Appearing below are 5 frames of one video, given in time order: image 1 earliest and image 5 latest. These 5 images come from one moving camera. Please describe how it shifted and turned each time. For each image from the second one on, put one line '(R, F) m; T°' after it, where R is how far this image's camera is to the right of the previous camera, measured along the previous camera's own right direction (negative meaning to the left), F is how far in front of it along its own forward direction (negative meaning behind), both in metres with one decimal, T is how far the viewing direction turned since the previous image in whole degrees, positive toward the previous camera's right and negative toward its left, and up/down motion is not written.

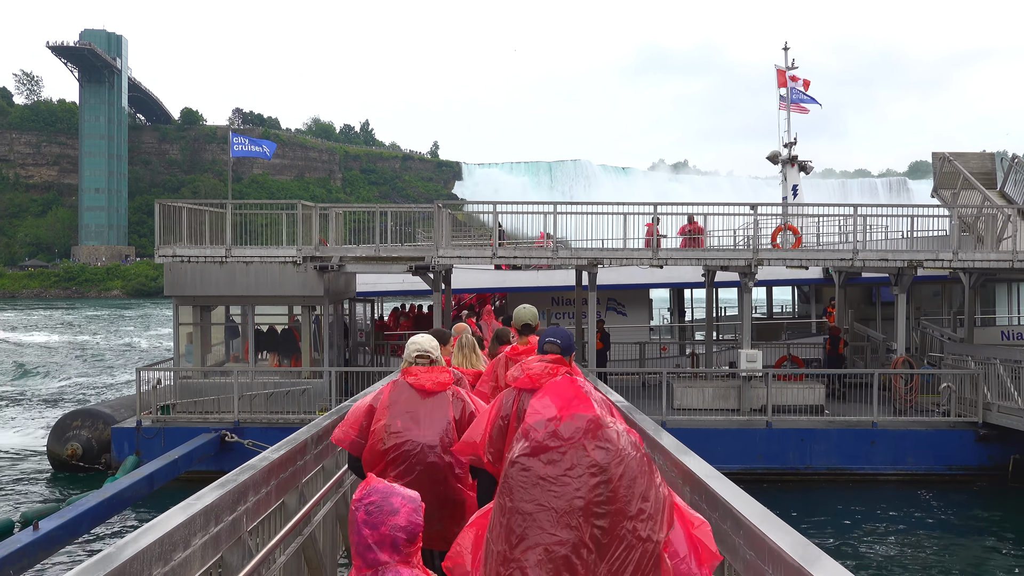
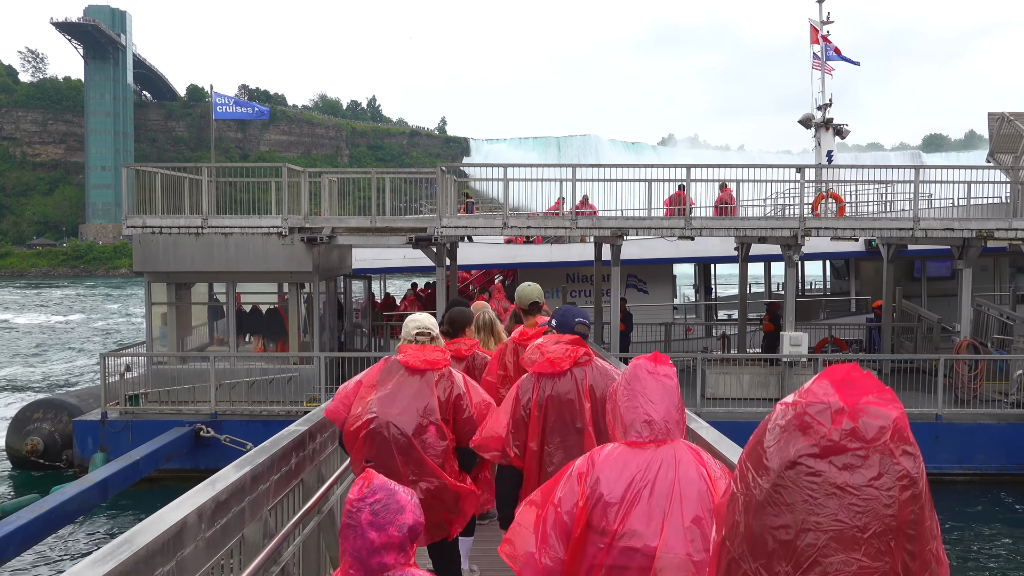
(-0.1, +1.7) m; -1°
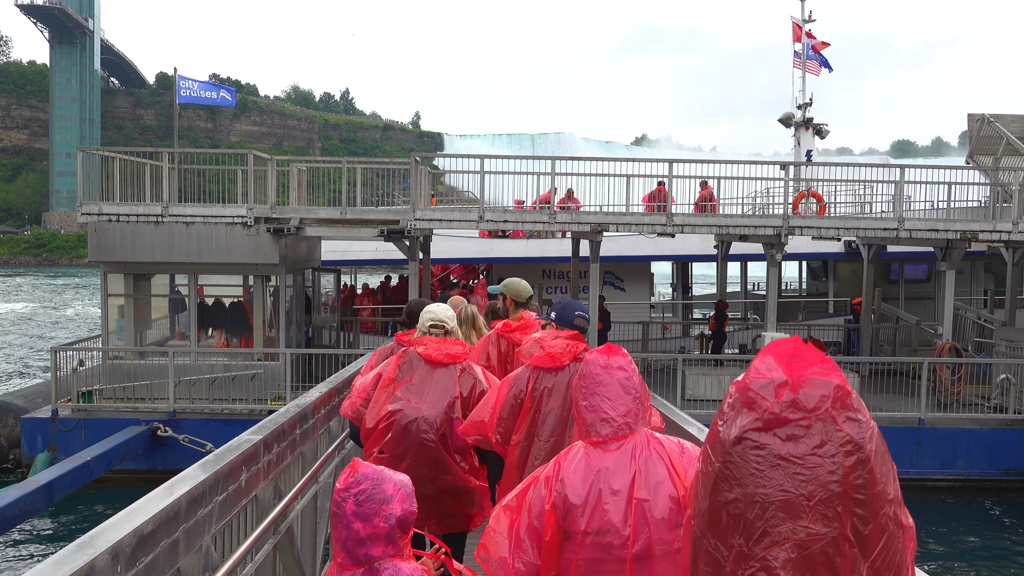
(-0.1, +0.5) m; +2°
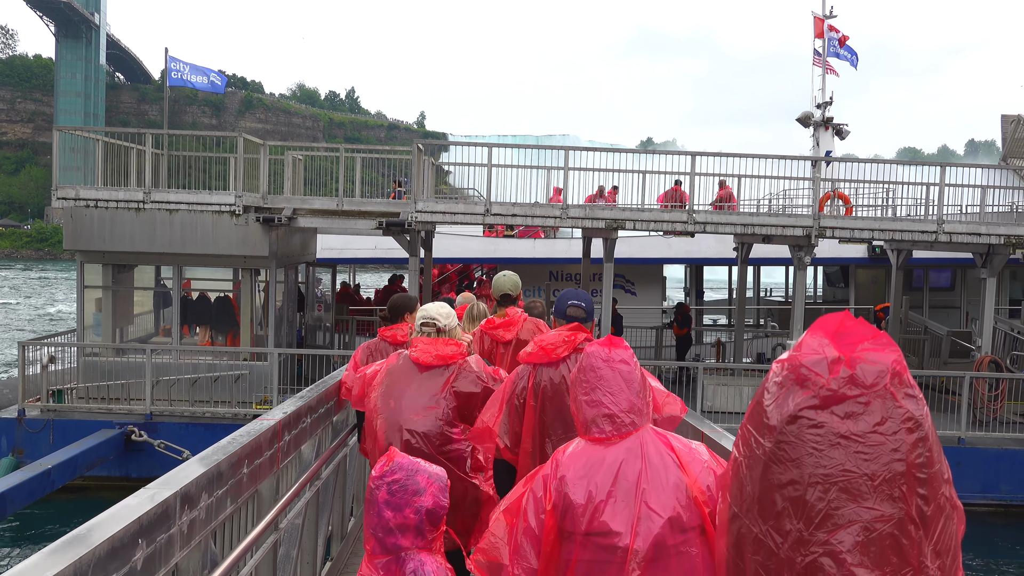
(-0.1, +0.9) m; 0°
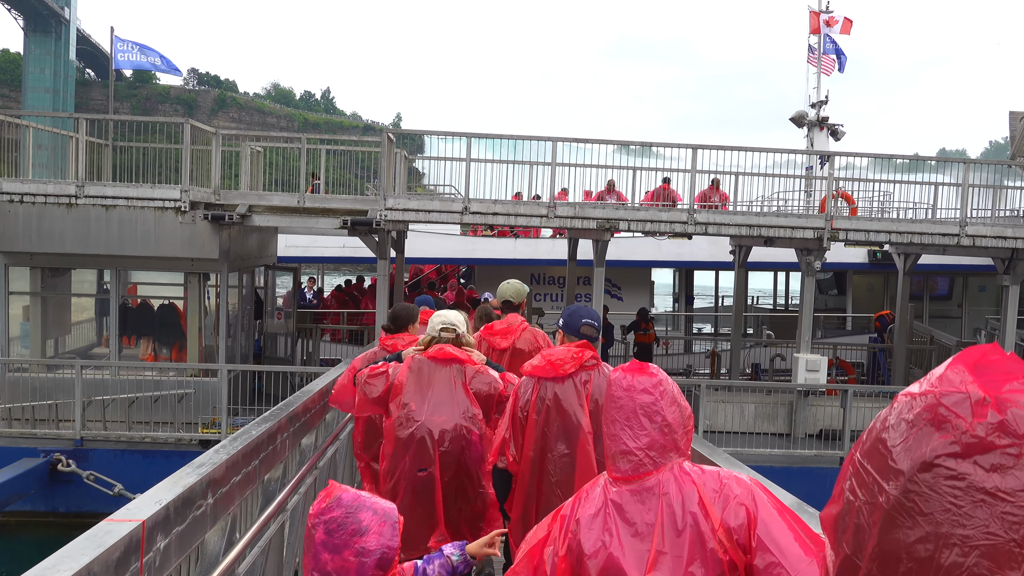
(-0.1, +1.2) m; +2°
